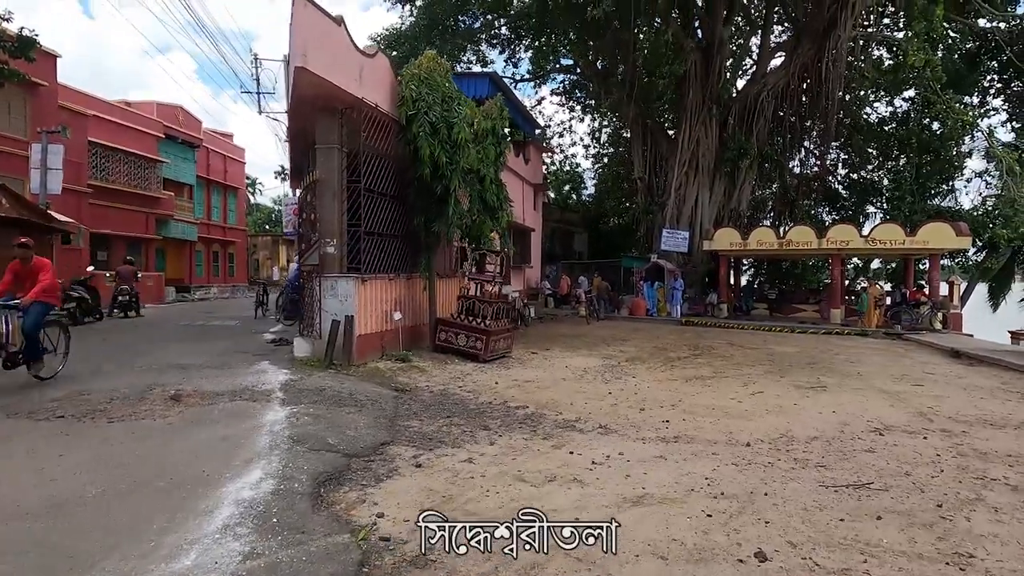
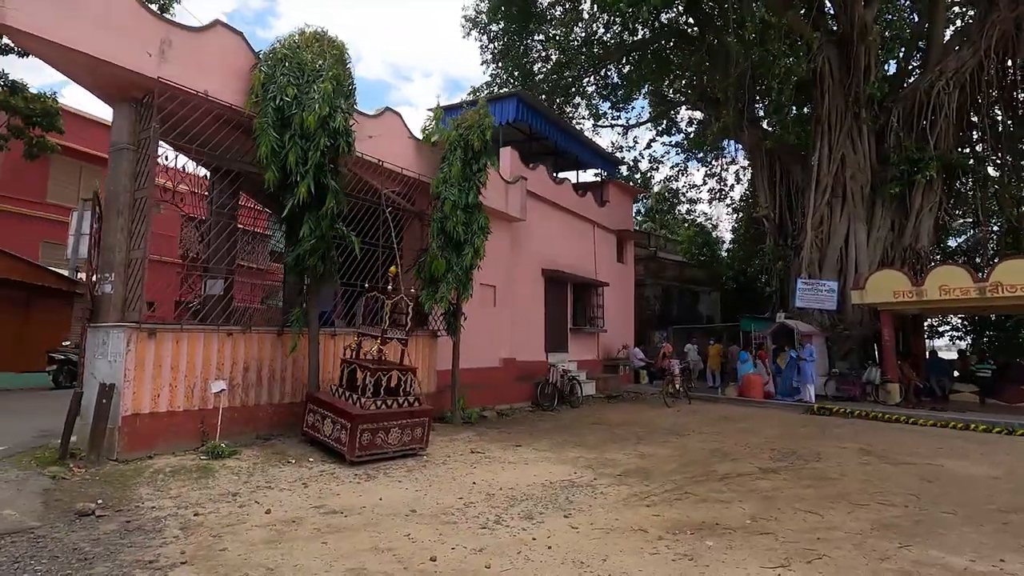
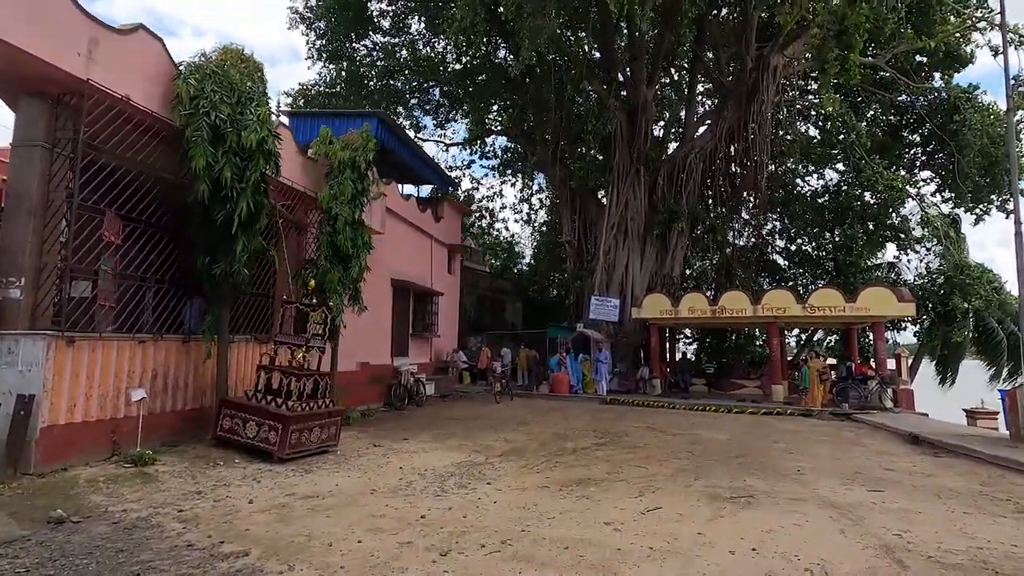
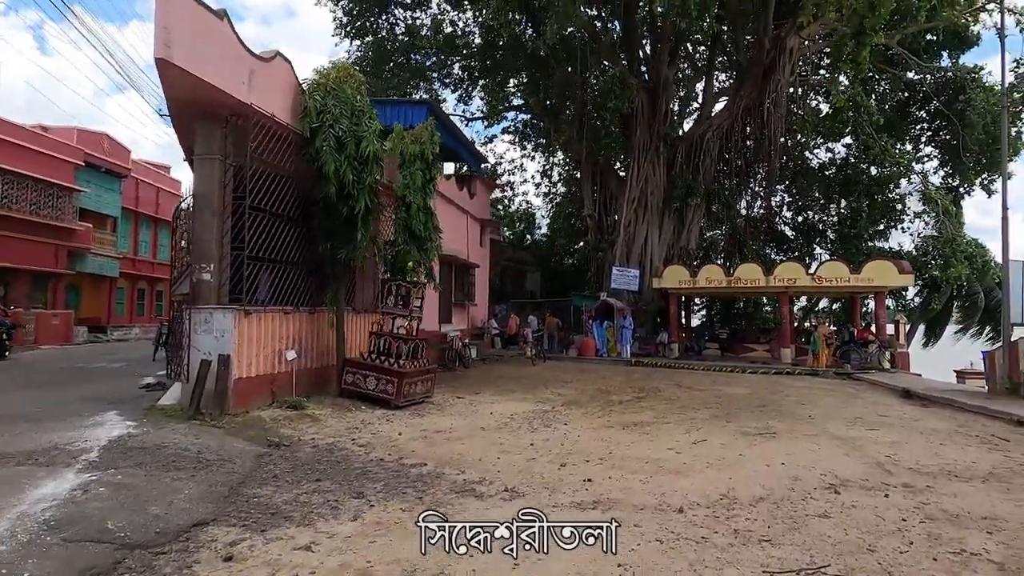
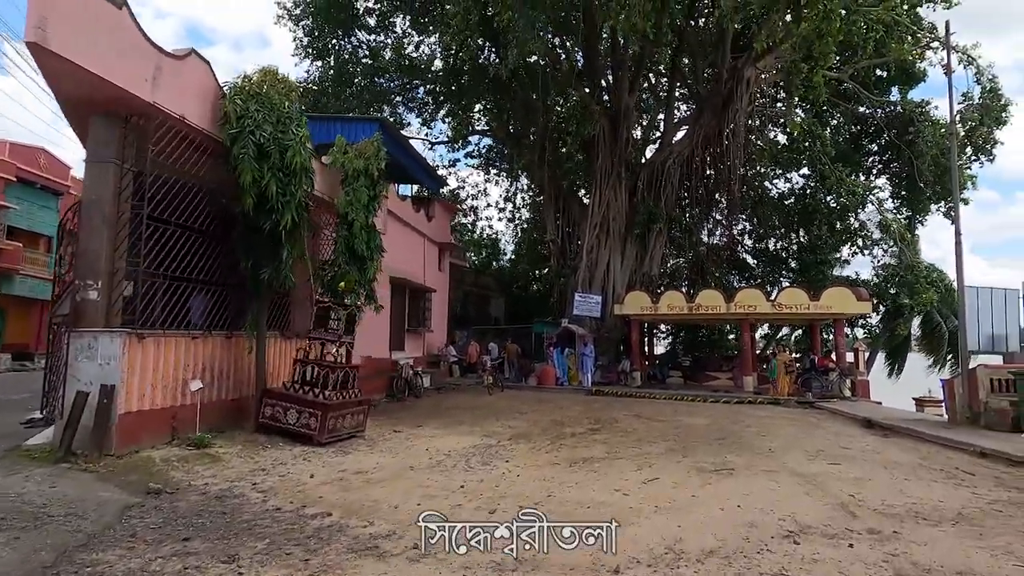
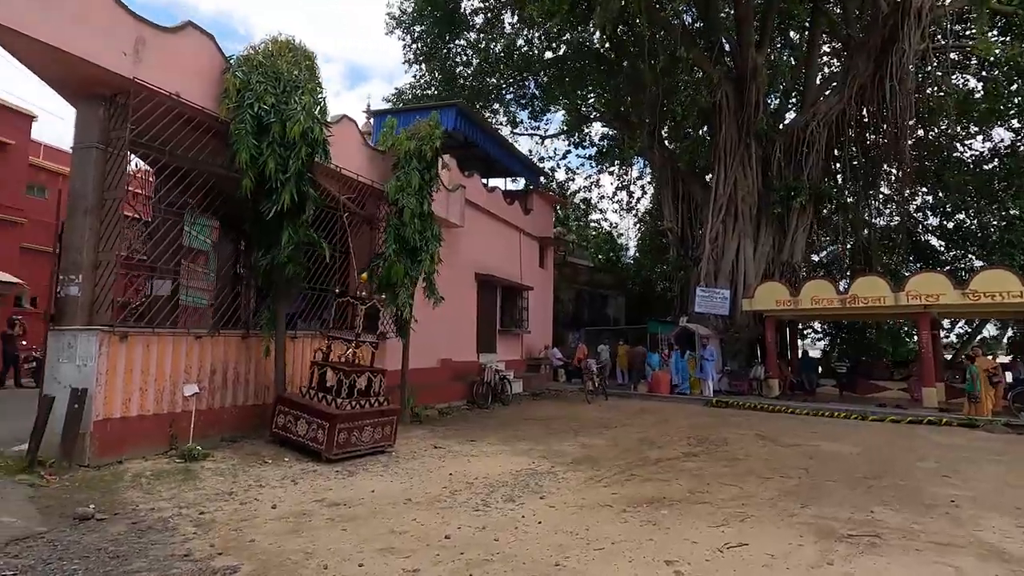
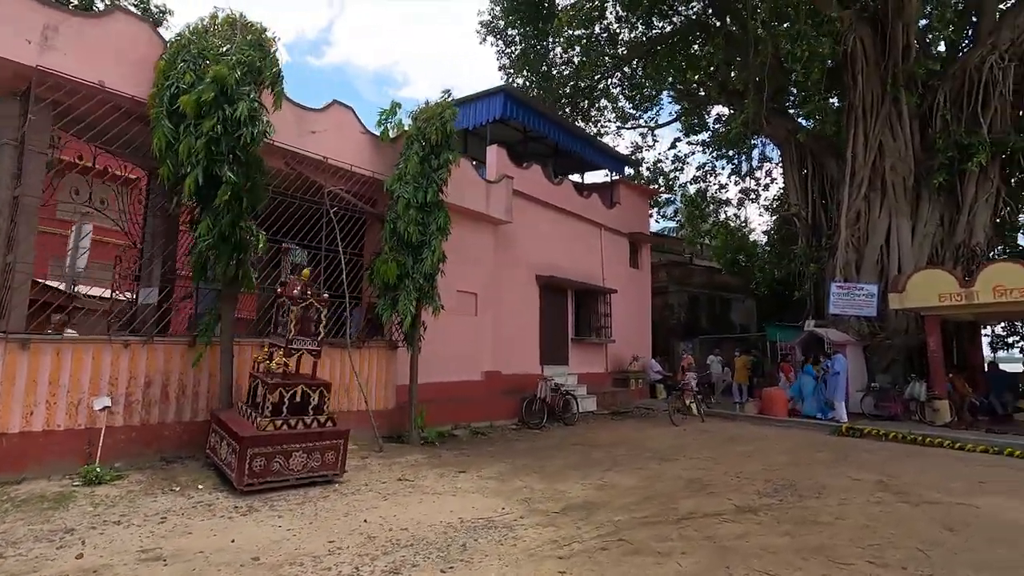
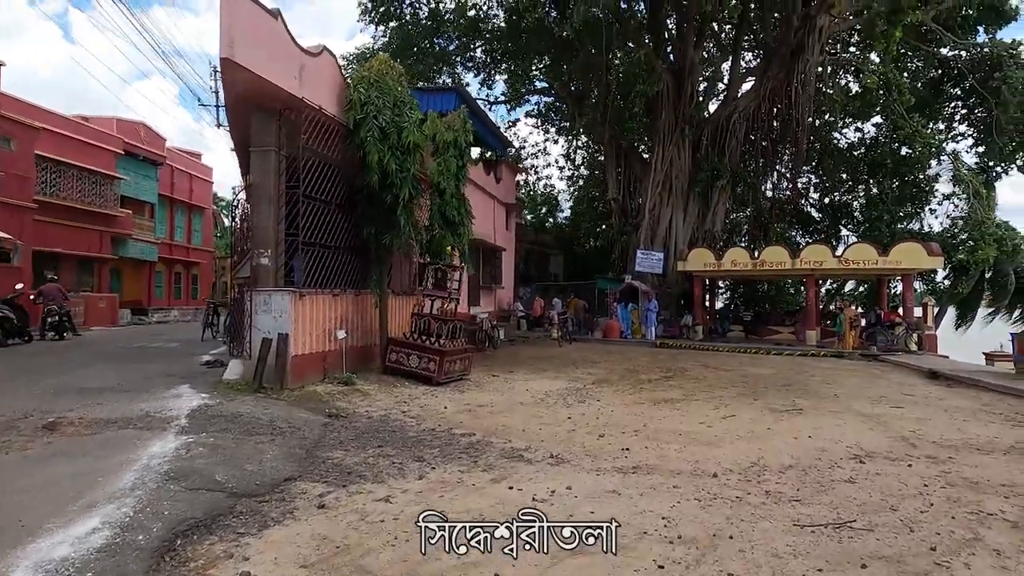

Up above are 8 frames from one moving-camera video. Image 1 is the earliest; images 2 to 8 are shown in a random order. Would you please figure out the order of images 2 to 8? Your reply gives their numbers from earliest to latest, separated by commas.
8, 4, 5, 3, 6, 2, 7
